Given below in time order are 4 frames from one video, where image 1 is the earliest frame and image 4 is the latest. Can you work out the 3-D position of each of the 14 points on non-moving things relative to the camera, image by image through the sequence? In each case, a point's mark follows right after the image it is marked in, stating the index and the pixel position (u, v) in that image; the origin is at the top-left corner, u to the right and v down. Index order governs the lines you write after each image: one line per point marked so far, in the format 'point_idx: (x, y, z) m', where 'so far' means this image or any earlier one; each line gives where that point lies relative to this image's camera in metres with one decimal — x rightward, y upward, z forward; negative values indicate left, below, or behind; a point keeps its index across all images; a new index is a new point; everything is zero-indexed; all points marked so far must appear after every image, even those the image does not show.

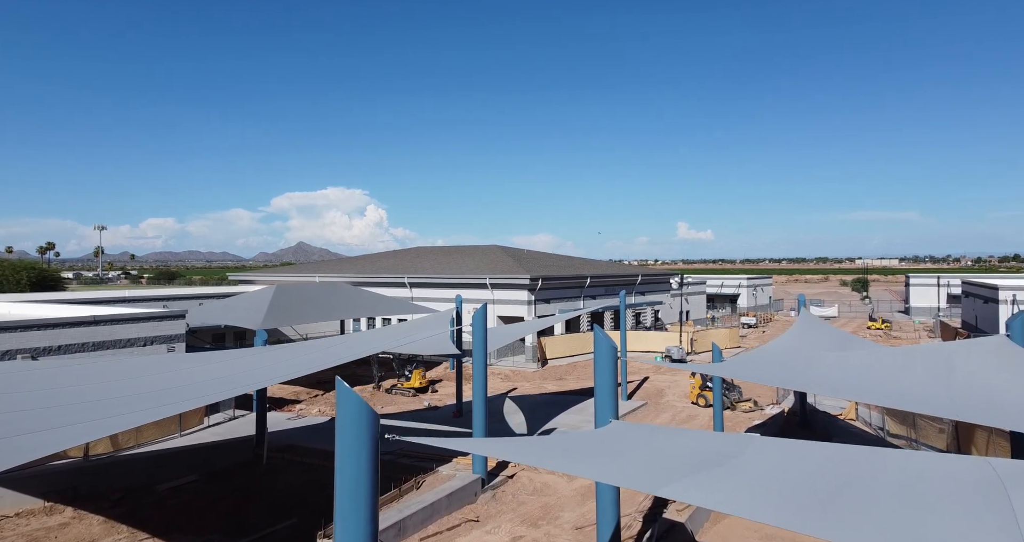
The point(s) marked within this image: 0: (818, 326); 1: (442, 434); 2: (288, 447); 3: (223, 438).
0: (+8.3, -1.5, +17.1) m
1: (-2.1, -5.0, +19.4) m
2: (-6.2, -4.9, +17.7) m
3: (-8.1, -4.8, +18.0) m
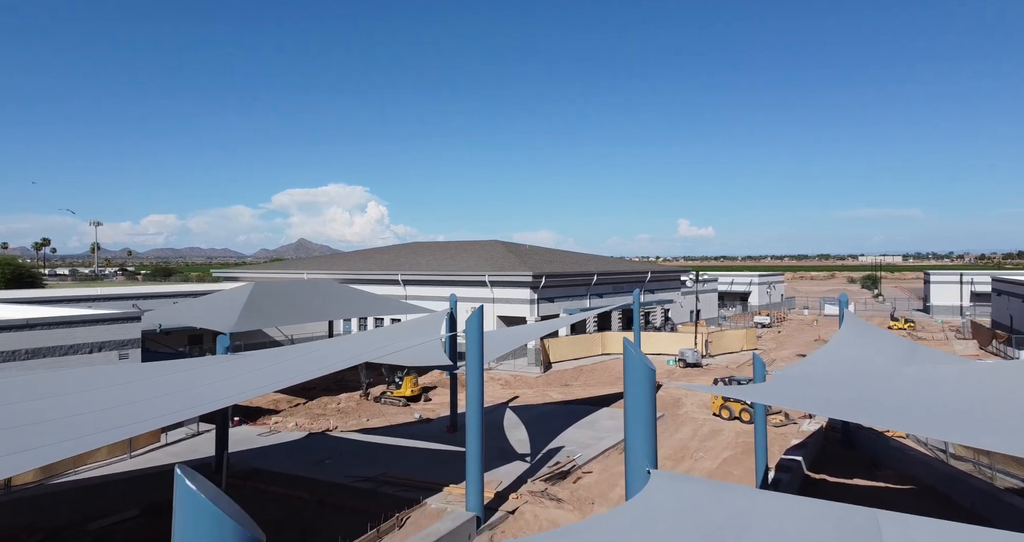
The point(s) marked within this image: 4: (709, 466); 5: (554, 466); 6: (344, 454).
0: (+8.3, -1.5, +14.6) m
1: (-2.1, -4.9, +16.9) m
2: (-6.2, -4.8, +15.3) m
3: (-8.1, -4.7, +15.5) m
4: (+5.1, -5.0, +16.3) m
5: (+1.0, -4.8, +15.7) m
6: (-4.4, -4.8, +16.9) m
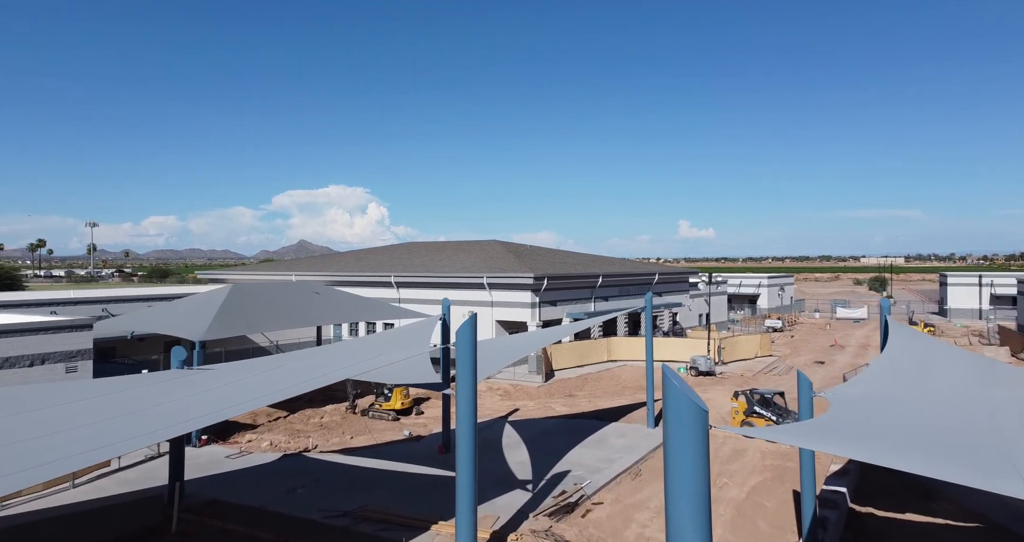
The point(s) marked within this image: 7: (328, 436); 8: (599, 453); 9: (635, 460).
0: (+8.3, -1.5, +12.6) m
1: (-2.1, -4.9, +14.9) m
2: (-6.2, -4.8, +13.2) m
3: (-8.1, -4.7, +13.5) m
4: (+5.0, -5.0, +14.3) m
5: (+1.0, -4.8, +13.6) m
6: (-4.5, -4.9, +14.9) m
7: (-5.6, -5.0, +19.4) m
8: (+2.4, -4.9, +17.1) m
9: (+3.1, -4.8, +16.4) m
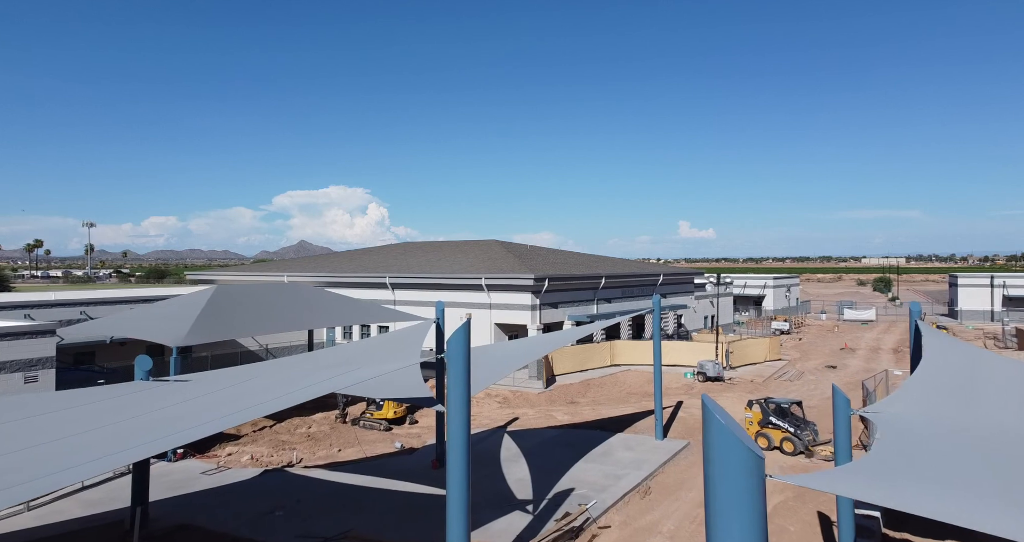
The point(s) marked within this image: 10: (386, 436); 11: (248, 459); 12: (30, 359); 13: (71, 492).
0: (+8.3, -1.5, +11.4) m
1: (-2.2, -4.9, +13.7) m
2: (-6.3, -4.8, +12.0) m
3: (-8.2, -4.7, +12.3) m
4: (+5.0, -5.0, +13.1) m
5: (+1.0, -4.8, +12.4) m
6: (-4.5, -4.9, +13.6) m
7: (-5.6, -5.0, +18.1) m
8: (+2.3, -4.9, +15.9) m
9: (+3.1, -4.9, +15.1) m
10: (-3.8, -5.0, +19.4) m
11: (-6.9, -4.9, +16.7) m
12: (-11.4, -2.1, +15.4) m
13: (-9.3, -4.6, +13.5) m
